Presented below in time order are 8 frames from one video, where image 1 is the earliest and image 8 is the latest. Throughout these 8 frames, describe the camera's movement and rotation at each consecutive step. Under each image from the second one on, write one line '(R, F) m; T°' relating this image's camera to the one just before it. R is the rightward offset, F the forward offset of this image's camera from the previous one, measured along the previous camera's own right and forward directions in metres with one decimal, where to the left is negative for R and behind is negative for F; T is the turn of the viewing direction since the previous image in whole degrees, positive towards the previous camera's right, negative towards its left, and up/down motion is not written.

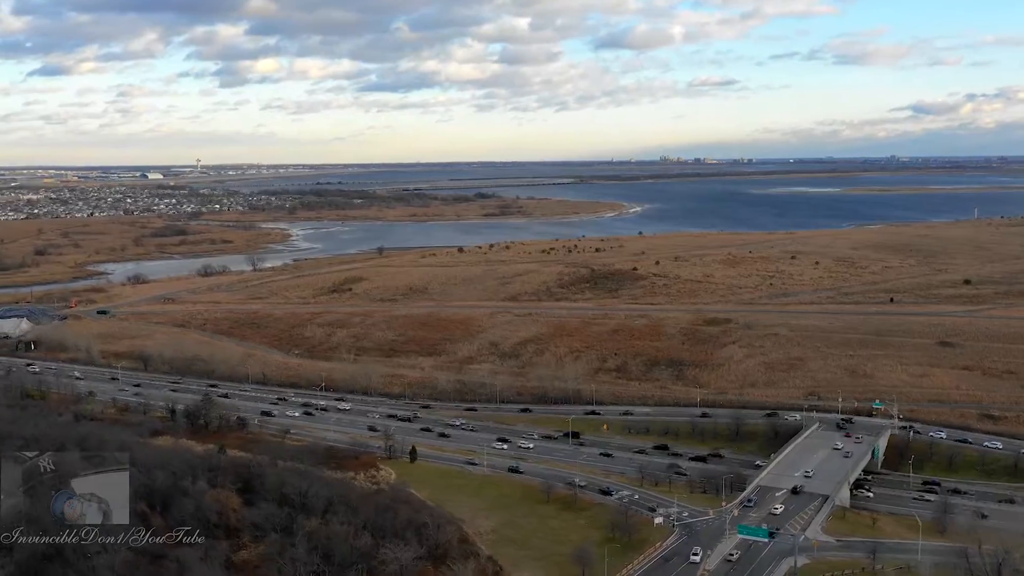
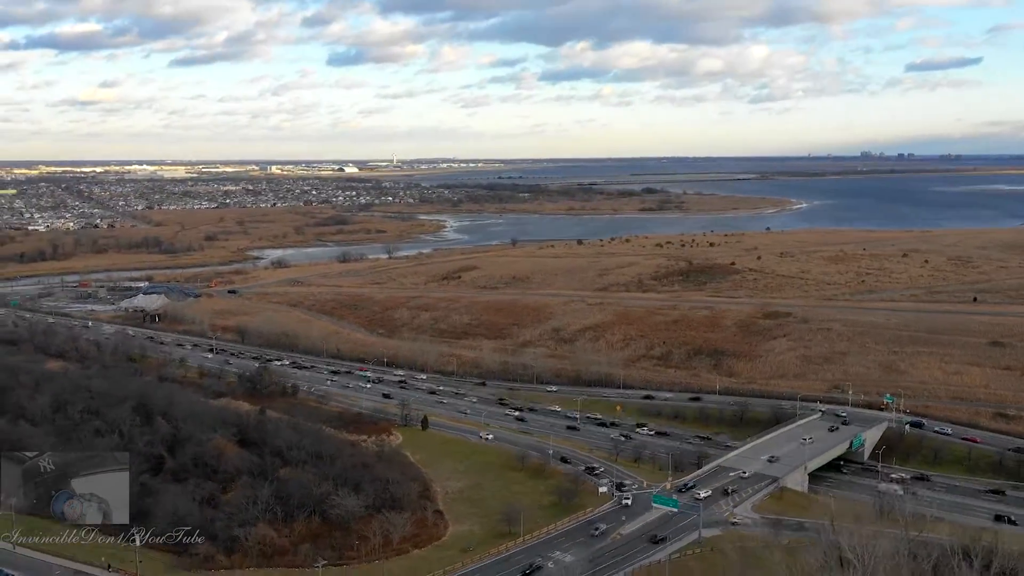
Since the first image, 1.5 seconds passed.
(+4.8, -1.5) m; -10°
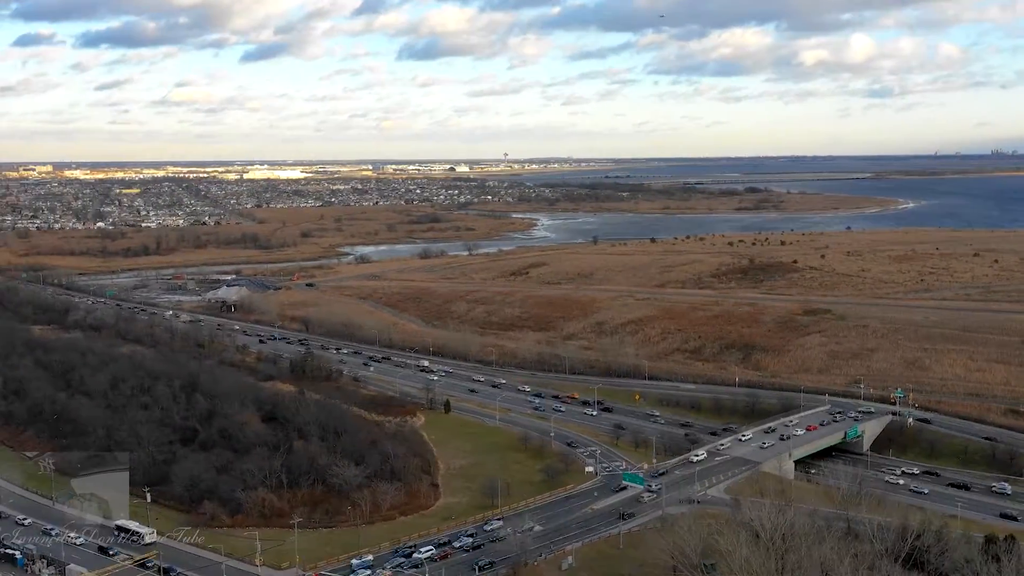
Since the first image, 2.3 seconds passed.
(+2.6, -1.3) m; -6°
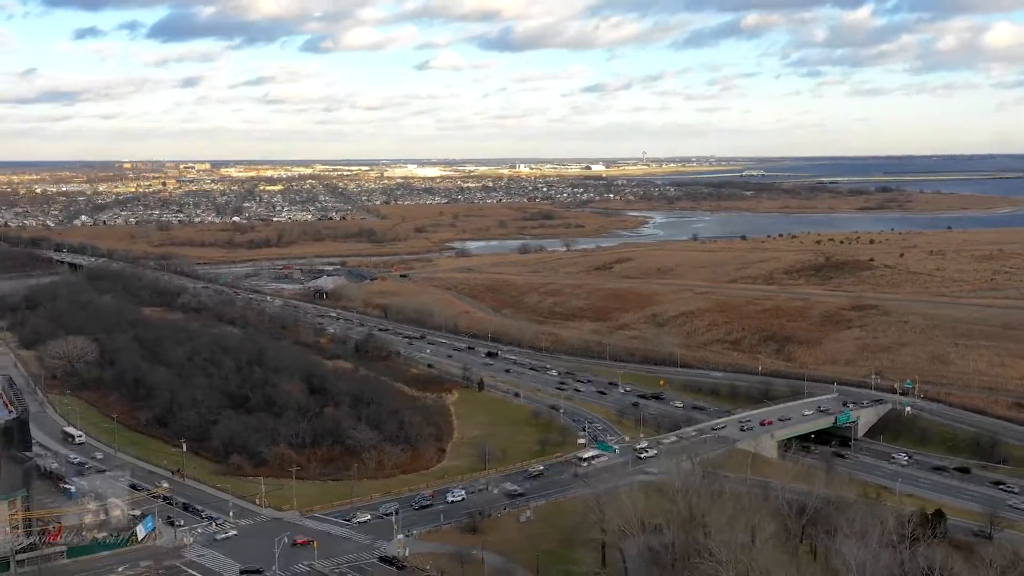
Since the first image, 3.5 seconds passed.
(+3.4, -2.2) m; -8°
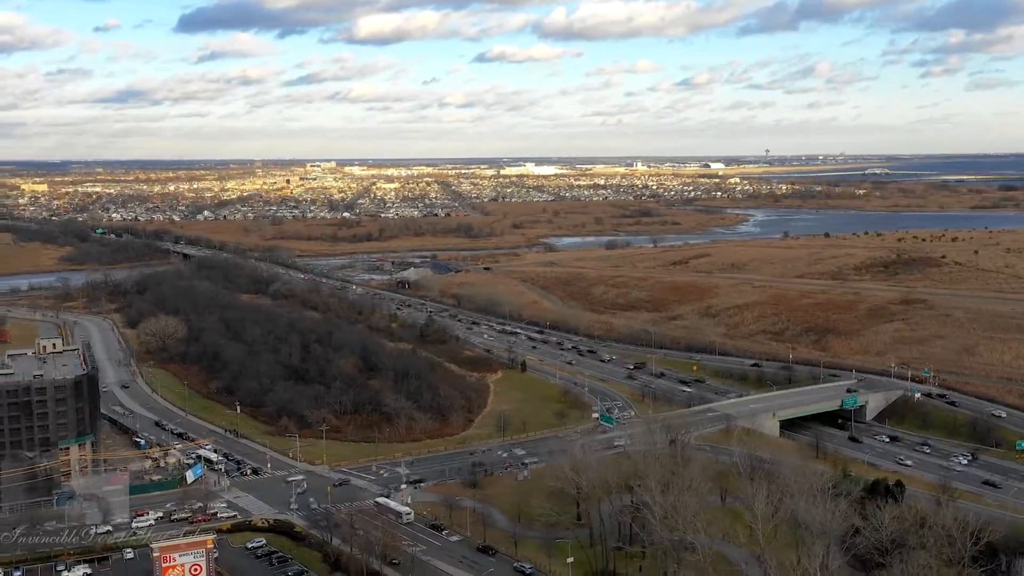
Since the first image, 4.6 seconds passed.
(+2.6, -2.3) m; -7°
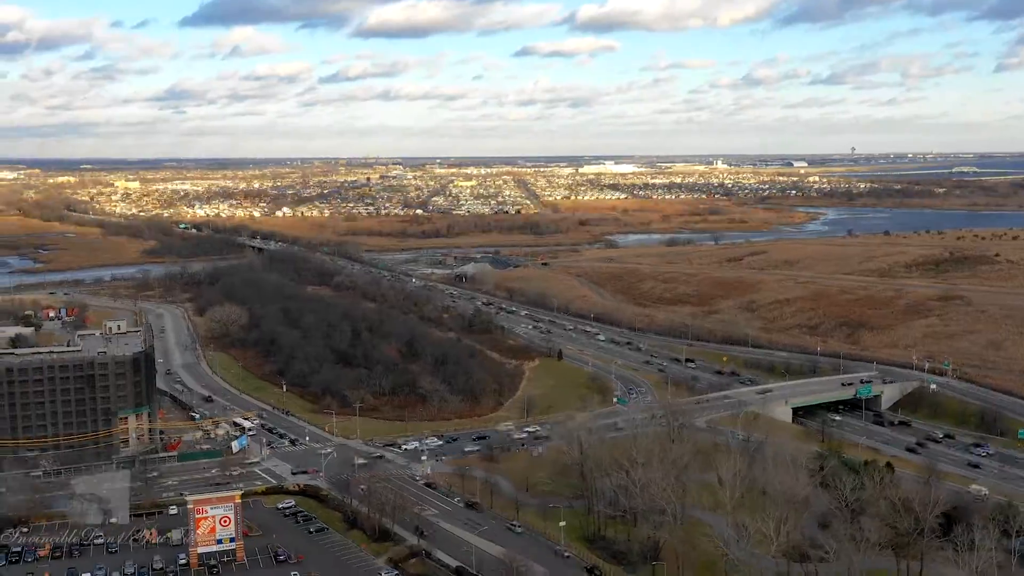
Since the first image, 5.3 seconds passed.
(+1.5, -1.7) m; -4°
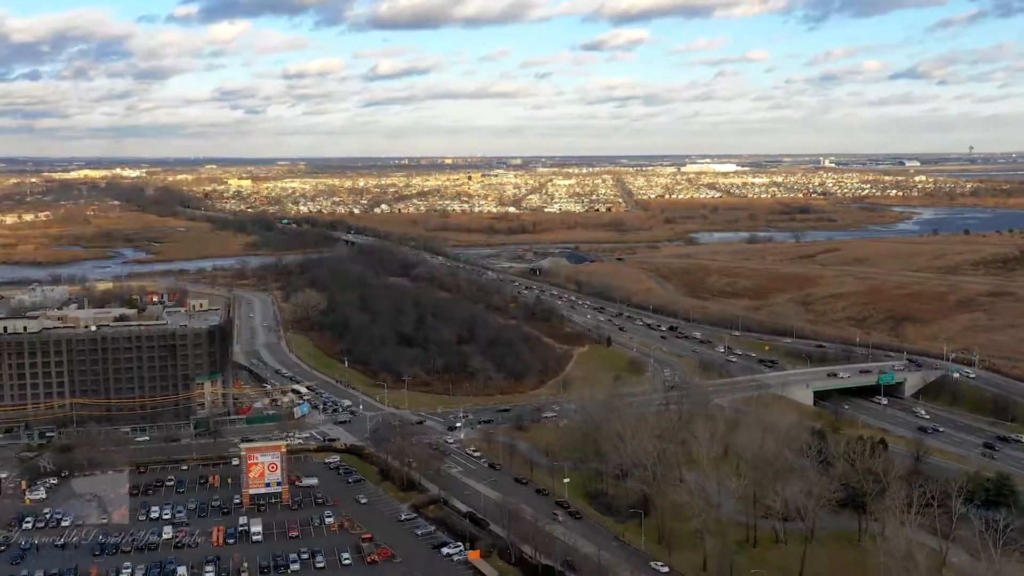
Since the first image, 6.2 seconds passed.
(+1.9, -2.4) m; -6°
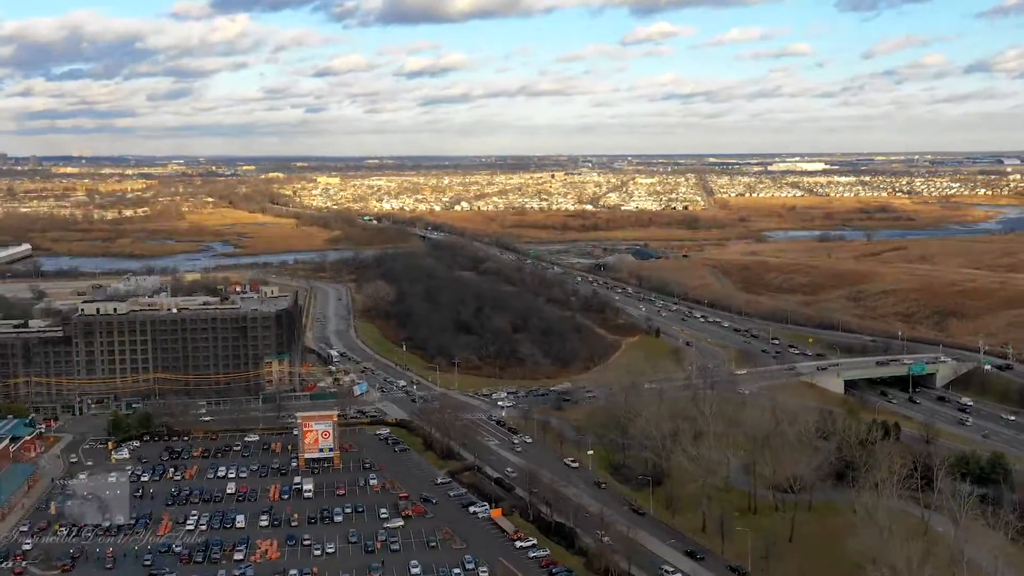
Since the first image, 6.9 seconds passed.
(+1.3, -2.0) m; -5°
